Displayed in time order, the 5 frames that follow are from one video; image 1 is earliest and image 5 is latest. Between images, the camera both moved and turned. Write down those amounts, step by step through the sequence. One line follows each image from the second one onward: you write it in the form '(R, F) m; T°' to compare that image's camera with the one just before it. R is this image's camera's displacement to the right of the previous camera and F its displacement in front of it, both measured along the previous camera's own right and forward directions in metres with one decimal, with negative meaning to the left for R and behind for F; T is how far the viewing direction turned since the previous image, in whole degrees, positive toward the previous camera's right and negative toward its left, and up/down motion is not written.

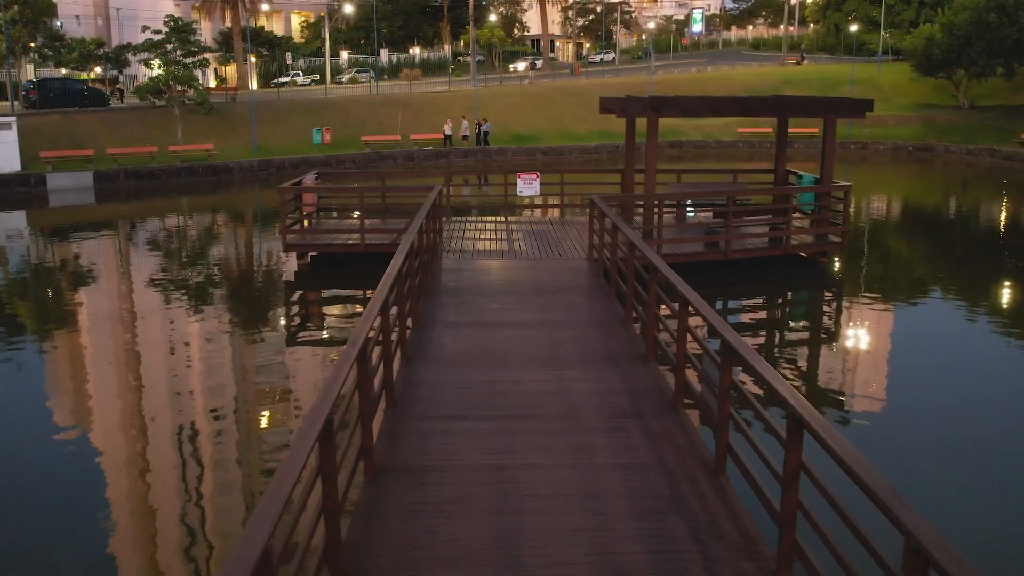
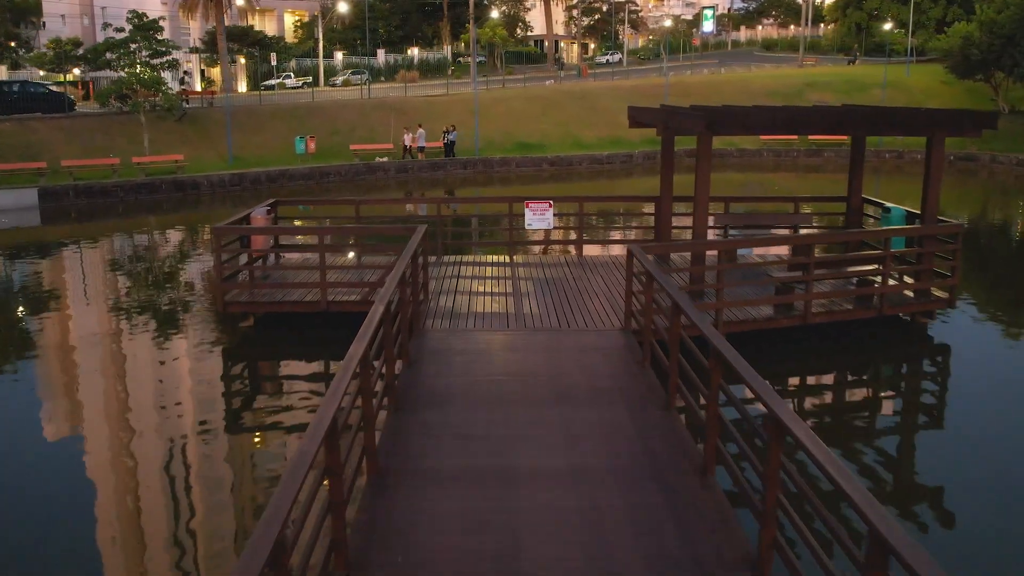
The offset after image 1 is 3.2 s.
(-0.1, +2.7) m; 0°
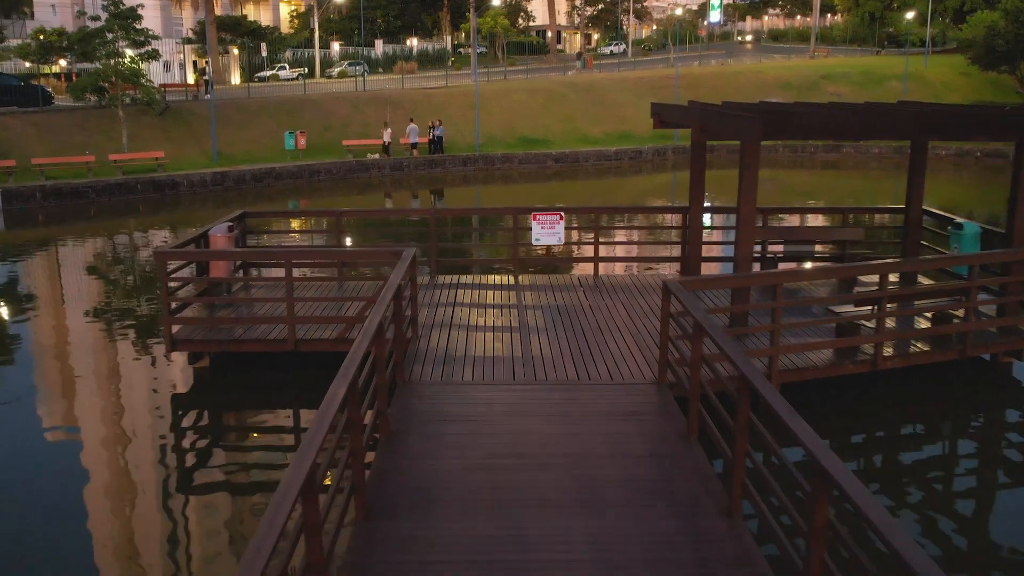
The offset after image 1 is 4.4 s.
(0.0, +1.4) m; 0°
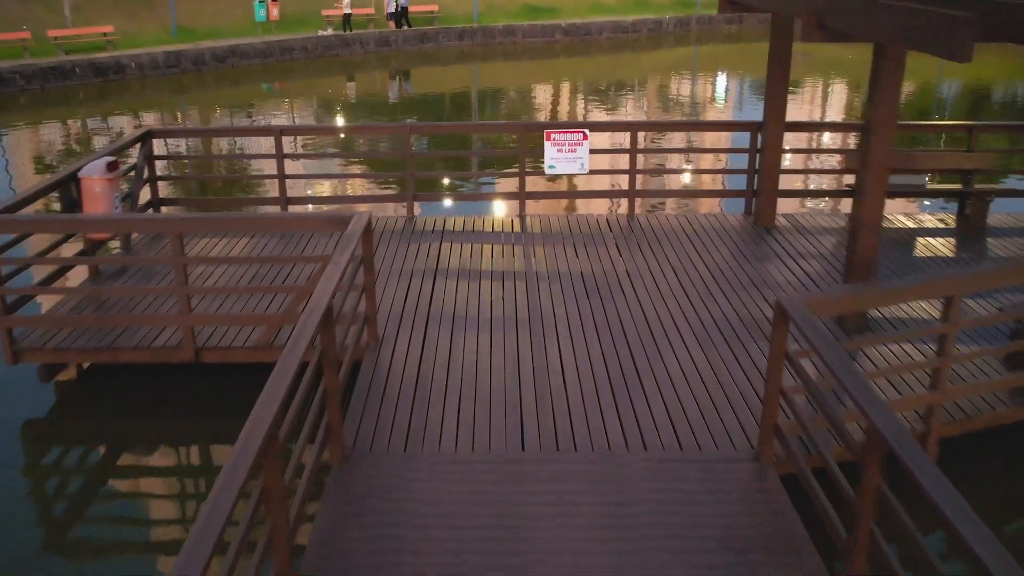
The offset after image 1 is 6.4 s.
(0.0, +2.5) m; 0°
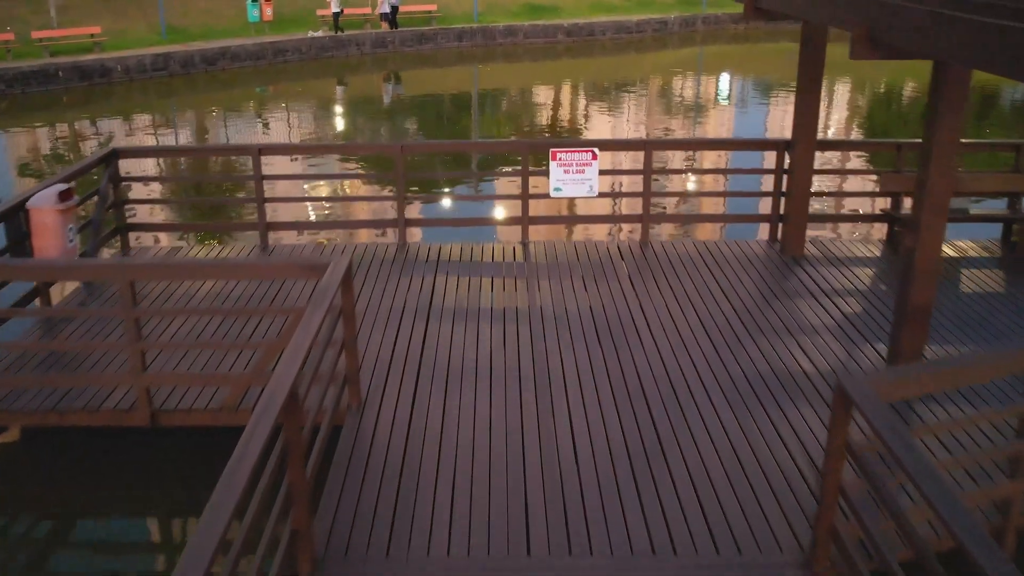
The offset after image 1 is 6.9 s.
(0.0, +0.6) m; 0°
